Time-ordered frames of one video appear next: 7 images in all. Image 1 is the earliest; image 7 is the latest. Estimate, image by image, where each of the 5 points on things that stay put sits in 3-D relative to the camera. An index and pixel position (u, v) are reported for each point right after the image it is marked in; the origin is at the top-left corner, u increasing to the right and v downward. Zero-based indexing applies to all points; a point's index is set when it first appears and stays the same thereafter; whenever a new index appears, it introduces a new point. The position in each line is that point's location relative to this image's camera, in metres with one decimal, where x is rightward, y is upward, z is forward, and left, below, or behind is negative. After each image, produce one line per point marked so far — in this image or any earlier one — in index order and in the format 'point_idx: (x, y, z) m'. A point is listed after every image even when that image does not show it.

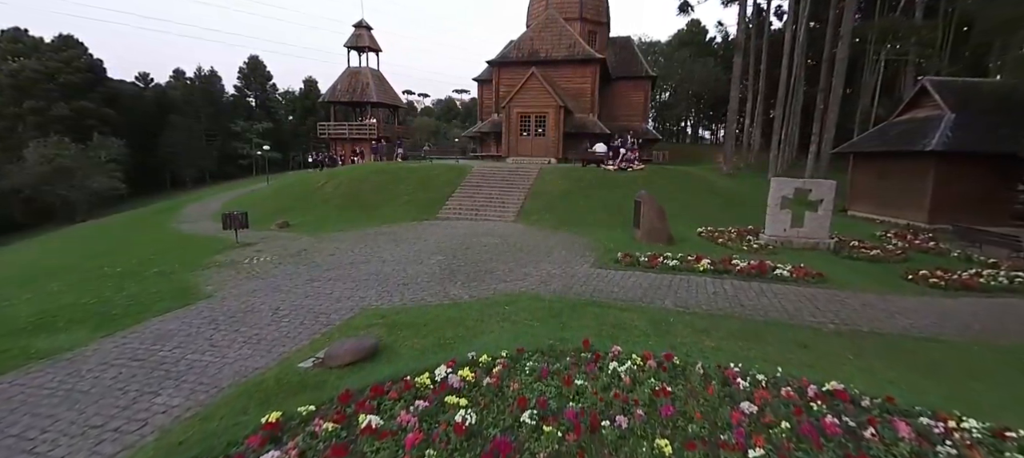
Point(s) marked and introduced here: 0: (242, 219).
0: (-9.1, +0.3, +15.3) m
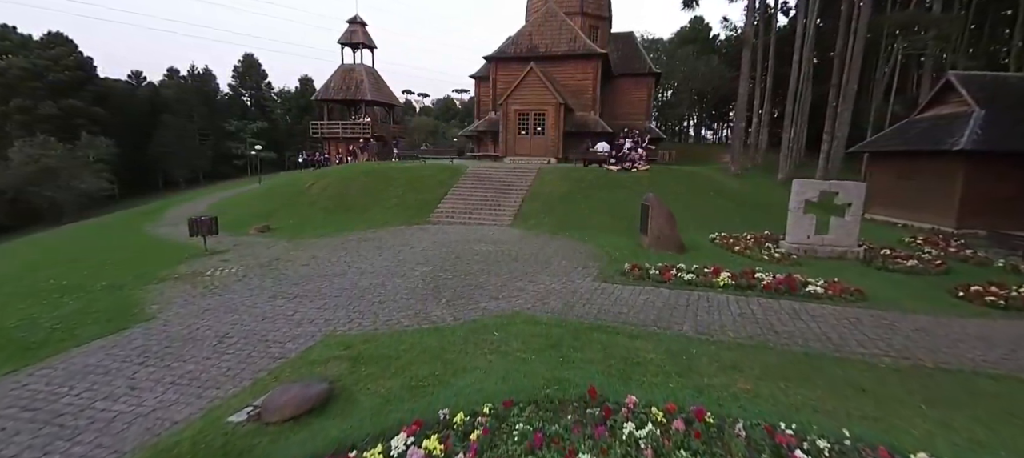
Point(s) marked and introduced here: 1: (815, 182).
0: (-9.2, +0.1, +13.9) m
1: (+8.2, +1.3, +12.4) m
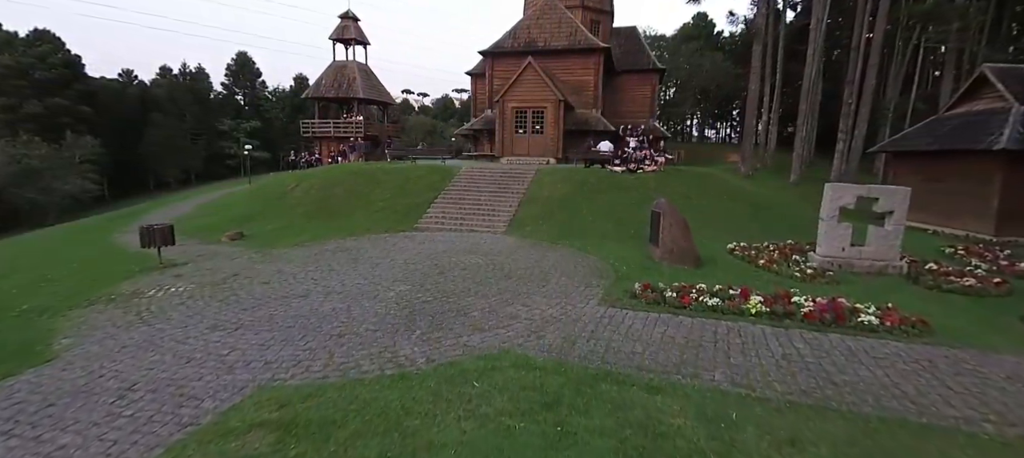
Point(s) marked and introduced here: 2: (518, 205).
0: (-9.4, -0.1, +12.3) m
1: (+8.1, +1.0, +10.8) m
2: (+0.2, +0.9, +17.8) m
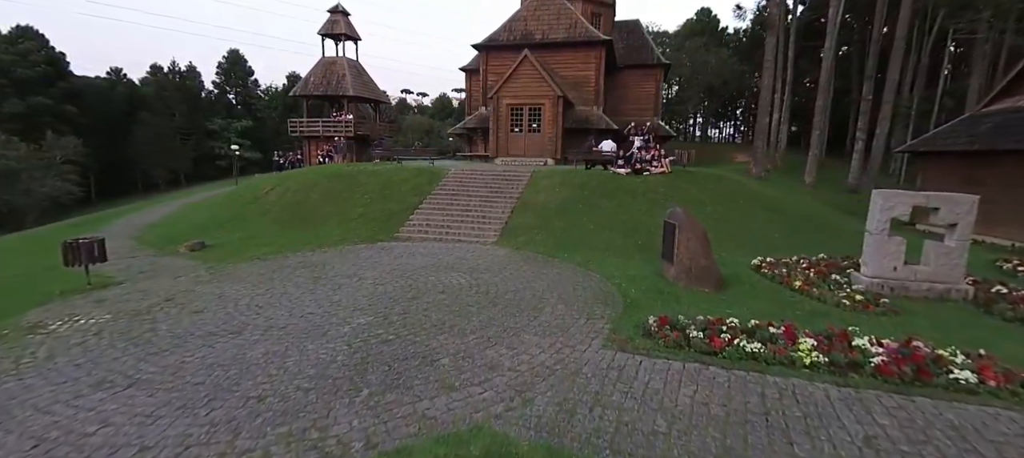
0: (-9.7, -0.5, +10.5) m
1: (+7.8, +0.7, +9.0) m
2: (0.0, +0.6, +16.0) m
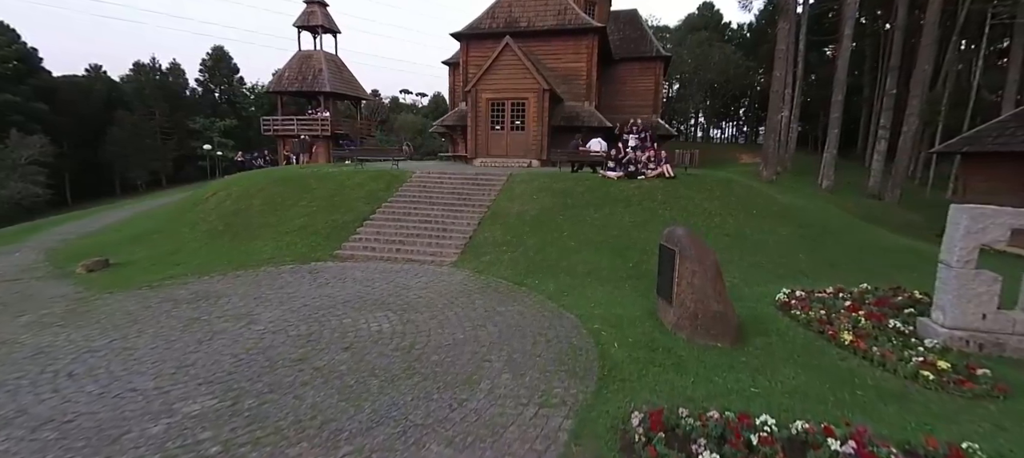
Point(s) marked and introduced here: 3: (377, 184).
0: (-10.7, -0.9, +7.9) m
1: (+6.8, +0.3, +6.3) m
2: (-1.0, +0.2, +13.3) m
3: (-4.7, +1.6, +16.2) m
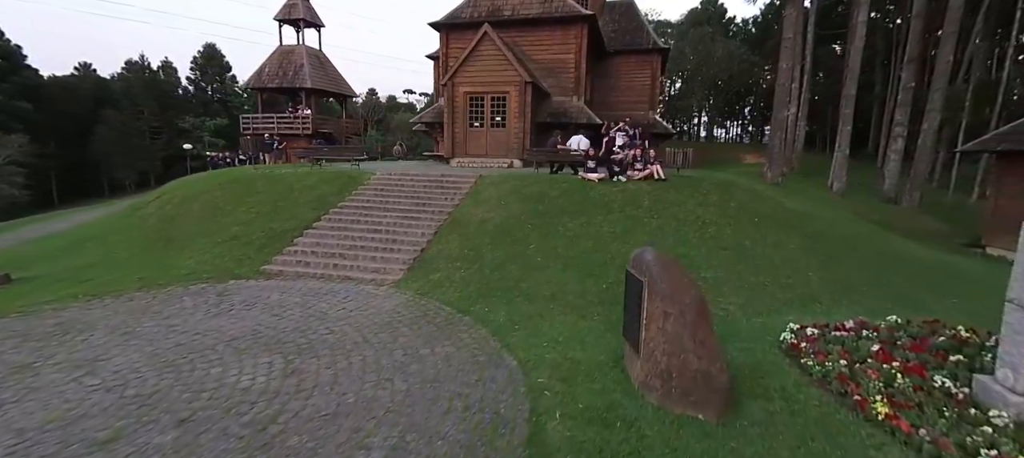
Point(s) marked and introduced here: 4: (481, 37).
0: (-11.7, -1.2, +6.2) m
1: (+5.8, 0.0, +4.4) m
2: (-2.0, -0.1, +11.5) m
3: (-5.7, +1.3, +14.4) m
4: (-1.3, +8.2, +19.5) m
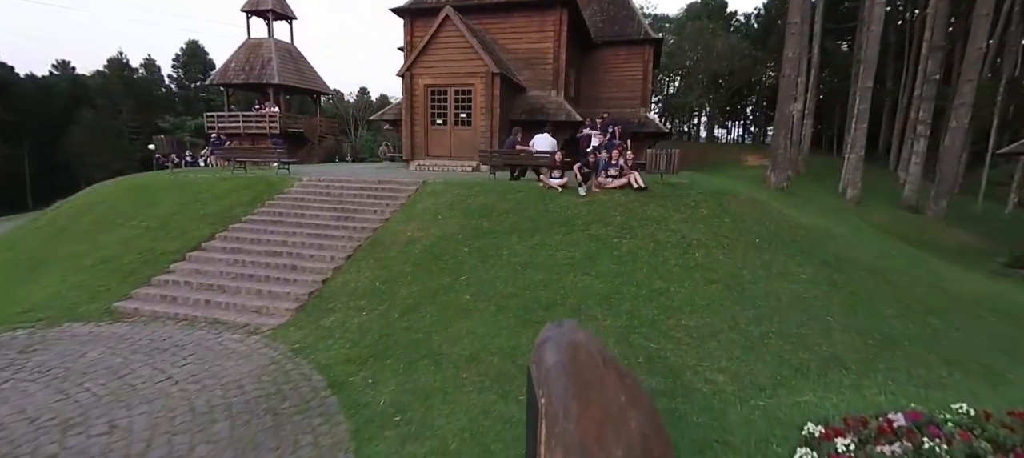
0: (-13.0, -1.6, +3.8) m
1: (+4.4, -0.5, +1.9) m
2: (-3.3, -0.6, +9.0) m
3: (-7.0, +0.9, +12.0) m
4: (-2.6, +7.7, +17.1) m
